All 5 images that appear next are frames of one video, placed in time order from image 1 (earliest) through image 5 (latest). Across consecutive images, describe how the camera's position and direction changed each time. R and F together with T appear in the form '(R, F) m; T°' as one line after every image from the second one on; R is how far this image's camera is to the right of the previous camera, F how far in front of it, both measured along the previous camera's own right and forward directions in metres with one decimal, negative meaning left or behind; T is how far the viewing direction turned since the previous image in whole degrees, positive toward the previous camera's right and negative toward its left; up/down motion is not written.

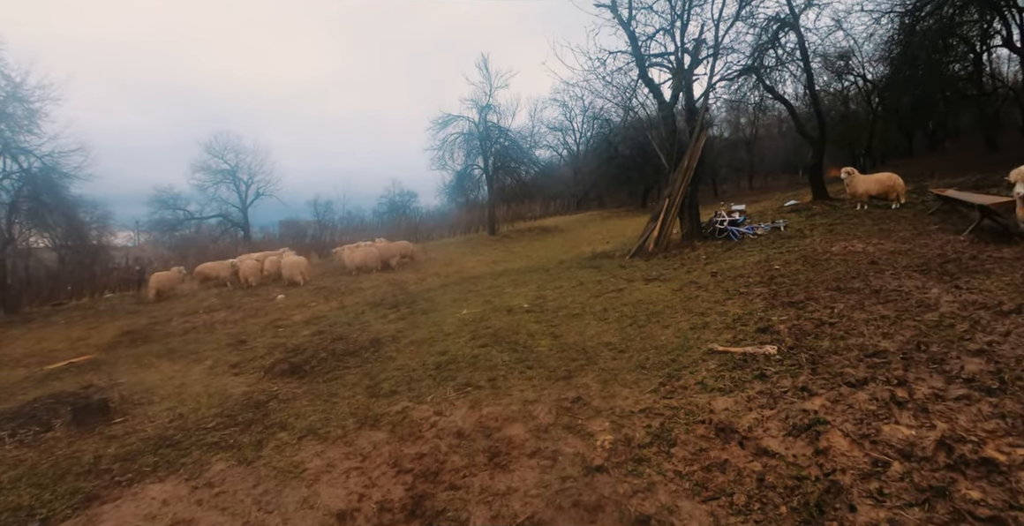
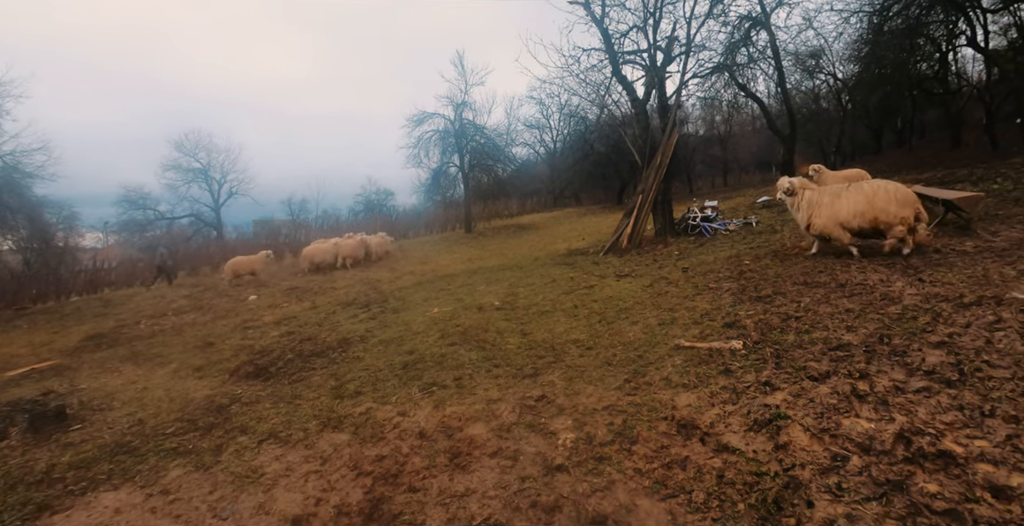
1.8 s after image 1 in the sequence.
(+0.1, +0.1) m; +2°
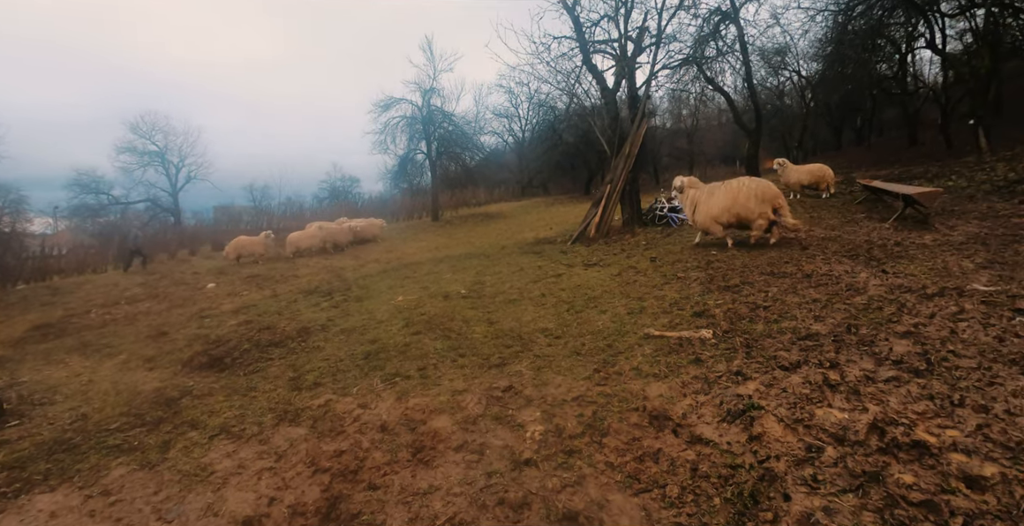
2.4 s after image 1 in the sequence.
(0.0, +0.1) m; +3°
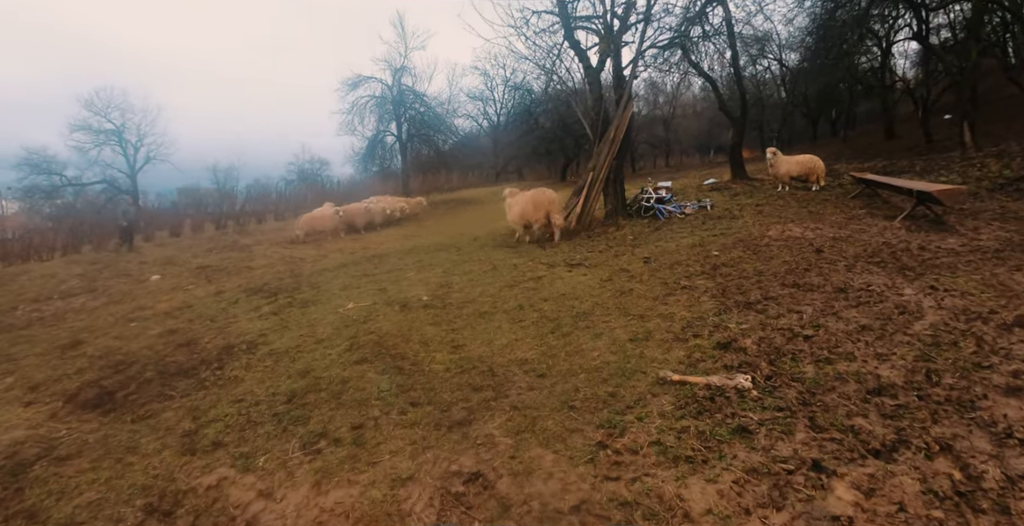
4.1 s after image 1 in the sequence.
(0.0, +1.0) m; +3°
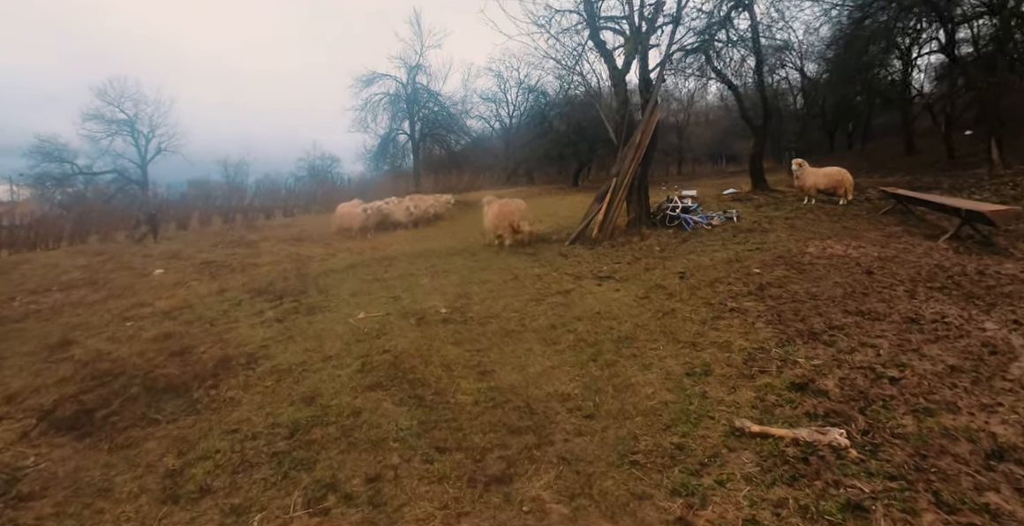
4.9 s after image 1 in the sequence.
(-0.2, +0.5) m; -1°
